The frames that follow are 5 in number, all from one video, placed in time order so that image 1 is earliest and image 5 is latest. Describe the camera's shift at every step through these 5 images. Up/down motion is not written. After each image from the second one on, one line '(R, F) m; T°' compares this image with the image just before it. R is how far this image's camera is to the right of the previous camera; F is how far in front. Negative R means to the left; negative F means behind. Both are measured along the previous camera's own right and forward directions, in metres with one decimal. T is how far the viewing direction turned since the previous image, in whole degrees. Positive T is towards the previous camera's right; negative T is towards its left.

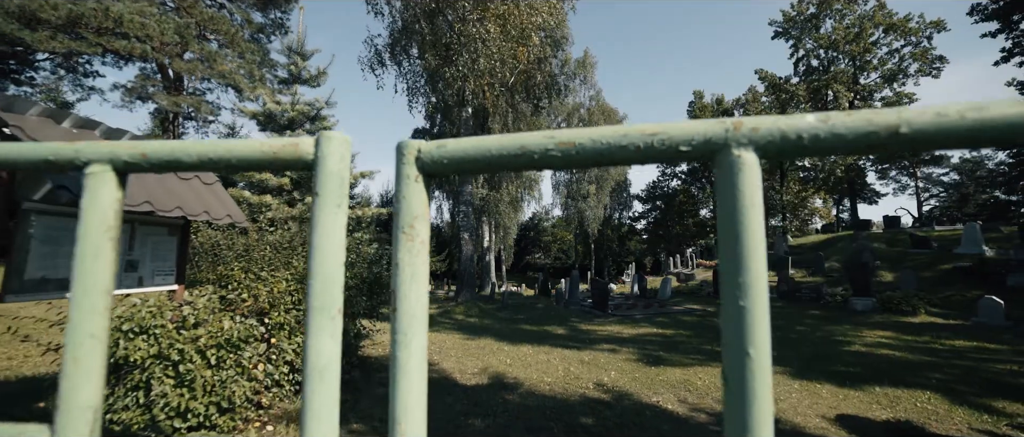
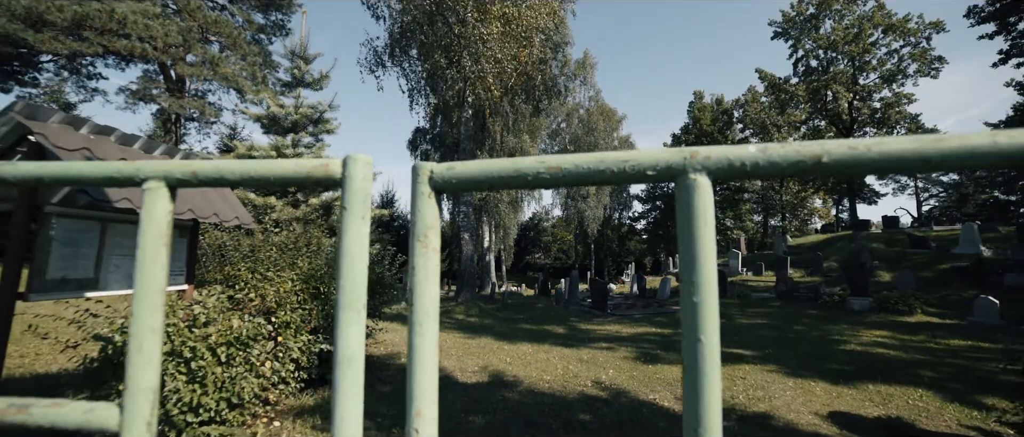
(0.0, -0.1) m; 0°
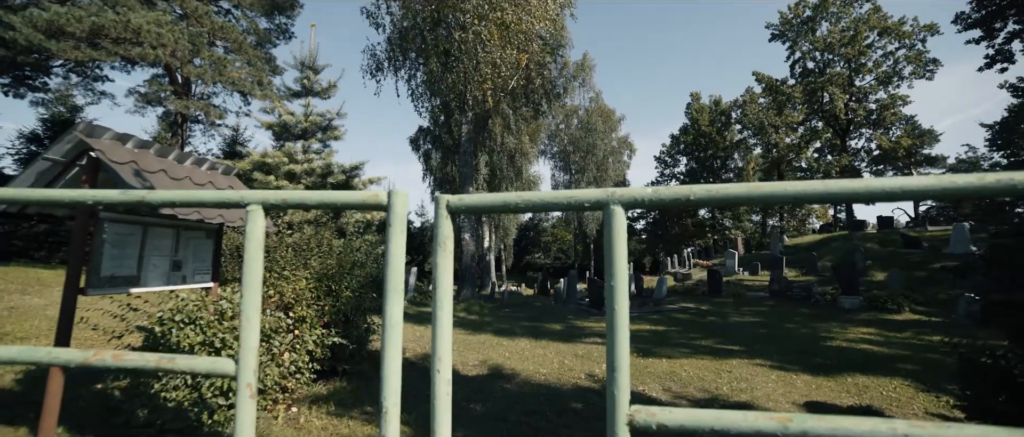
(0.0, -0.4) m; 0°
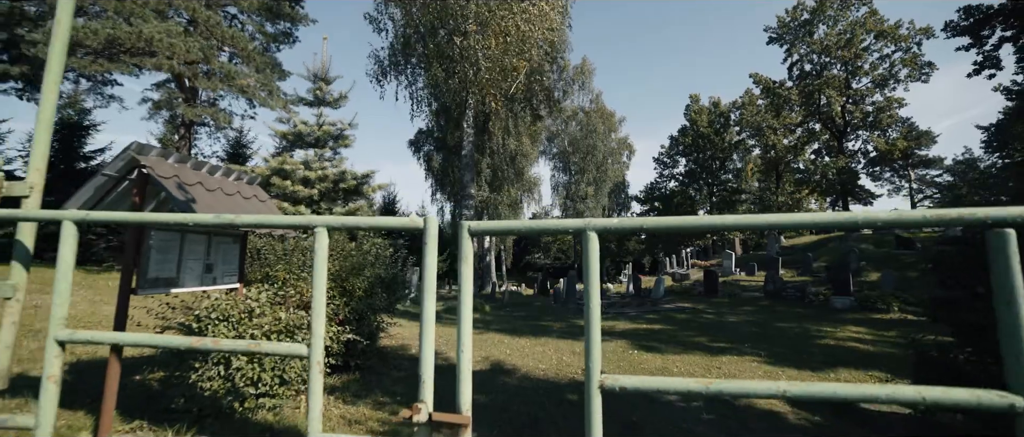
(0.0, -0.4) m; 0°
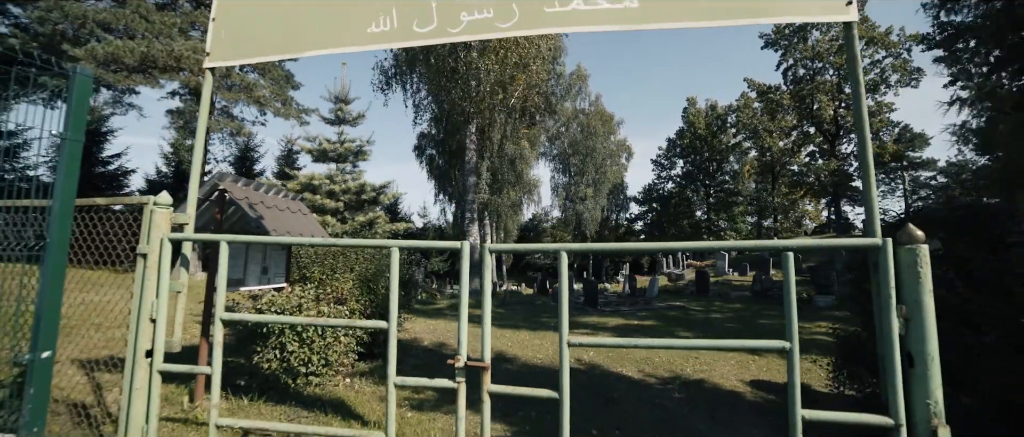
(0.0, -1.0) m; 0°
